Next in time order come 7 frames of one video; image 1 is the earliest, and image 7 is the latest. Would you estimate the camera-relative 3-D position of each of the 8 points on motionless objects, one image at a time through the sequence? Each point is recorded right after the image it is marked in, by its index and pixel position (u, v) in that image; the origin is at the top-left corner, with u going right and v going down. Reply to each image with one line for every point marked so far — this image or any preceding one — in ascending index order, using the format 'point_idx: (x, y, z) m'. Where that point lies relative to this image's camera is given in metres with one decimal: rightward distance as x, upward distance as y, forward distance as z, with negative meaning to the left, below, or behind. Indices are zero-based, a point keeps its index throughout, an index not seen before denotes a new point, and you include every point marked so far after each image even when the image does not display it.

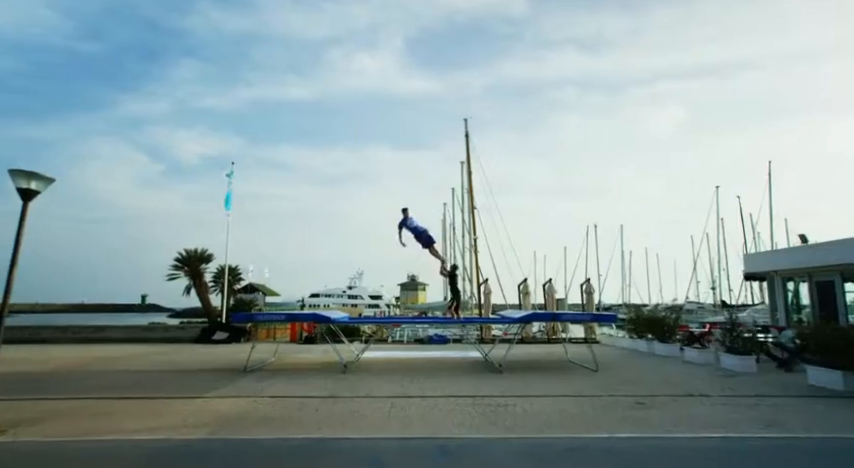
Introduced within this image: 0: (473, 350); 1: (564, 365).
0: (+1.1, -2.7, +11.1) m
1: (+2.3, -2.2, +8.1) m
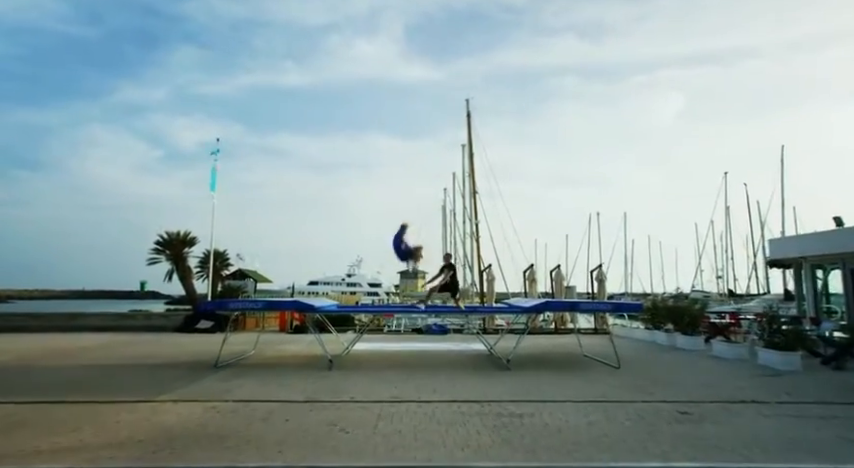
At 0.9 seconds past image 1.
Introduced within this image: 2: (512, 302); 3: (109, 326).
0: (+1.0, -2.3, +10.2) m
1: (+2.3, -1.9, +7.1) m
2: (+1.5, -1.2, +8.4) m
3: (-8.9, -2.6, +13.7) m
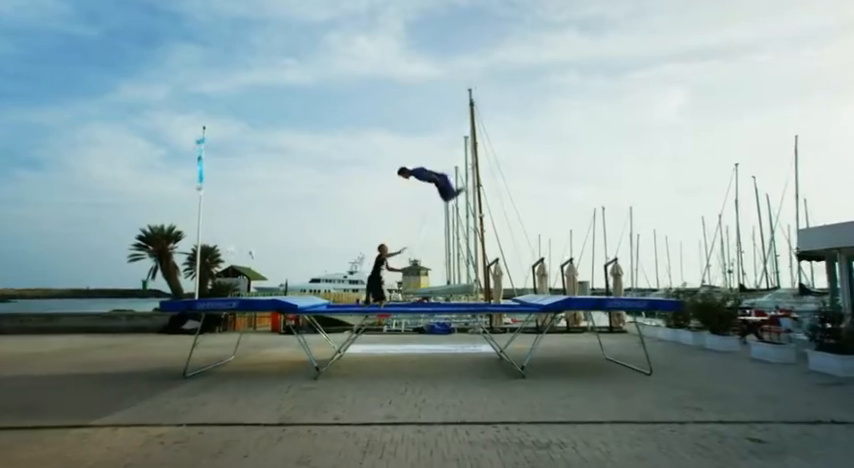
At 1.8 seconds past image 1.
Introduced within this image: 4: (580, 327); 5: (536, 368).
0: (+1.1, -2.1, +9.3) m
1: (+2.3, -1.7, +6.2) m
2: (+1.6, -1.0, +7.5) m
3: (-8.8, -2.4, +12.8) m
4: (+3.7, -2.2, +11.8) m
5: (+1.4, -1.7, +6.1) m
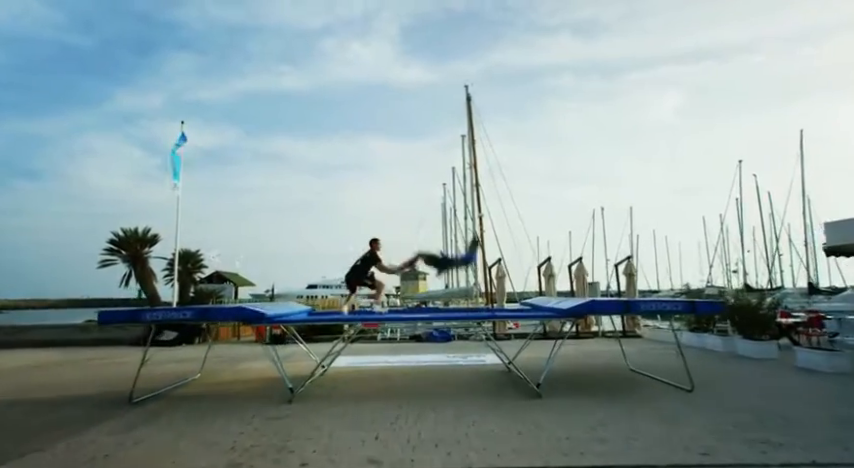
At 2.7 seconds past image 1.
0: (+1.0, -2.0, +8.3) m
1: (+2.3, -1.6, +5.2) m
2: (+1.5, -0.9, +6.5) m
3: (-8.9, -2.6, +11.8) m
4: (+3.6, -2.2, +10.9) m
5: (+1.3, -1.6, +5.2) m
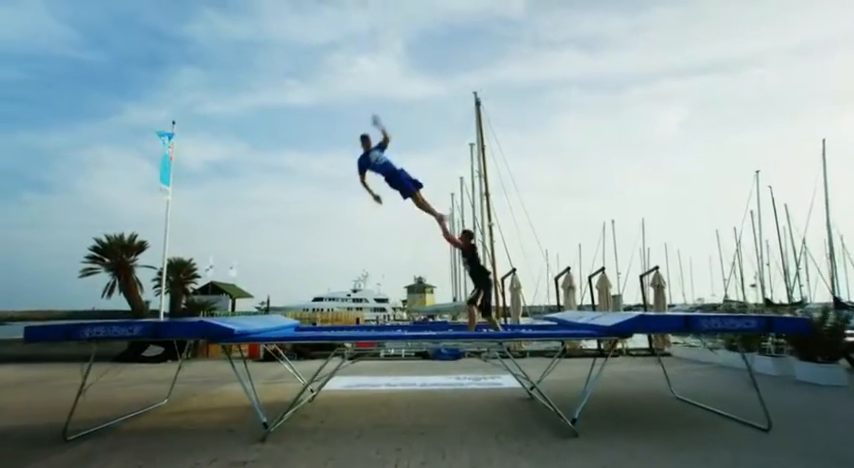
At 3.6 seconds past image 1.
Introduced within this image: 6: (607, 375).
0: (+1.1, -2.1, +7.3) m
1: (+2.3, -1.6, +4.3) m
2: (+1.6, -1.0, +5.6) m
3: (-8.7, -2.7, +10.9) m
4: (+3.8, -2.3, +9.9) m
5: (+1.4, -1.6, +4.2) m
6: (+2.5, -1.9, +6.7) m
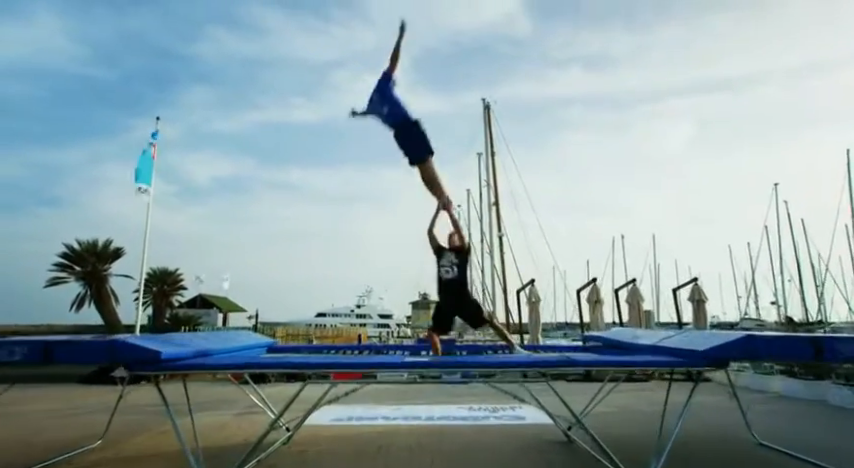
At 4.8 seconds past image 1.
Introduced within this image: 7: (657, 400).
0: (+1.2, -2.1, +6.1) m
1: (+2.4, -1.5, +3.1) m
2: (+1.7, -0.9, +4.4) m
3: (-8.6, -2.8, +9.8) m
4: (+3.9, -2.5, +8.6) m
5: (+1.5, -1.5, +3.0) m
6: (+2.5, -1.9, +5.5) m
7: (+3.2, -2.3, +6.8) m
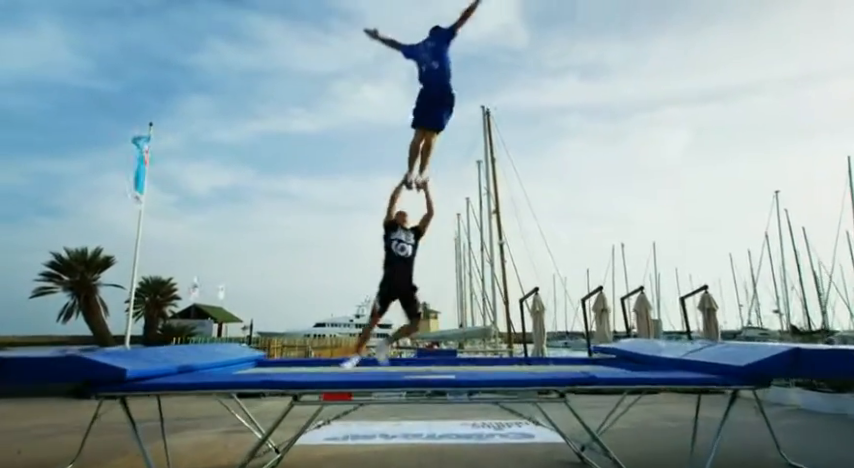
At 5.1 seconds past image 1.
0: (+1.2, -2.2, +5.8) m
1: (+2.4, -1.5, +2.7) m
2: (+1.7, -1.0, +4.1) m
3: (-8.6, -3.0, +9.4) m
4: (+3.9, -2.6, +8.3) m
5: (+1.5, -1.5, +2.7) m
6: (+2.5, -2.0, +5.1) m
7: (+3.2, -2.4, +6.4) m
